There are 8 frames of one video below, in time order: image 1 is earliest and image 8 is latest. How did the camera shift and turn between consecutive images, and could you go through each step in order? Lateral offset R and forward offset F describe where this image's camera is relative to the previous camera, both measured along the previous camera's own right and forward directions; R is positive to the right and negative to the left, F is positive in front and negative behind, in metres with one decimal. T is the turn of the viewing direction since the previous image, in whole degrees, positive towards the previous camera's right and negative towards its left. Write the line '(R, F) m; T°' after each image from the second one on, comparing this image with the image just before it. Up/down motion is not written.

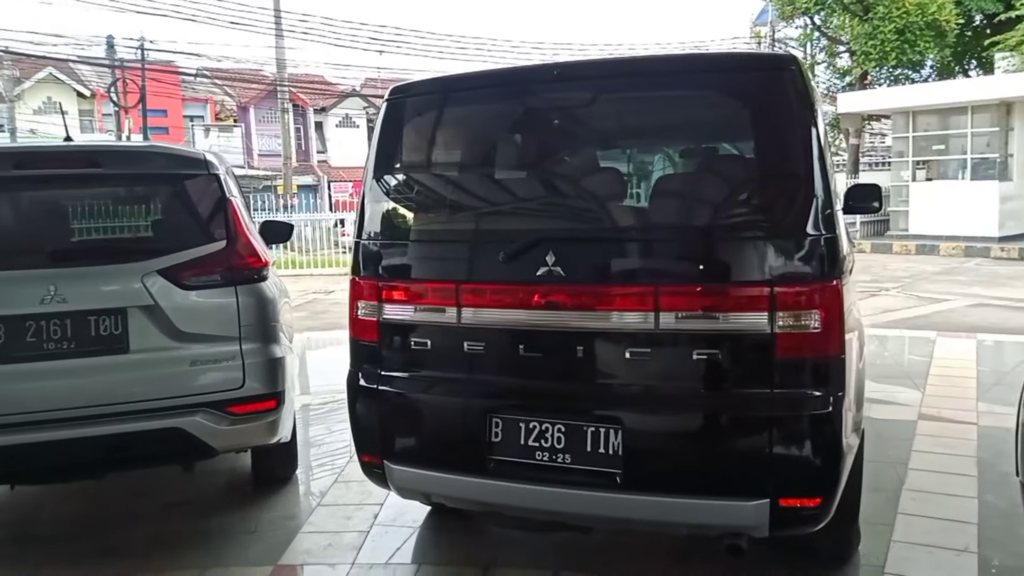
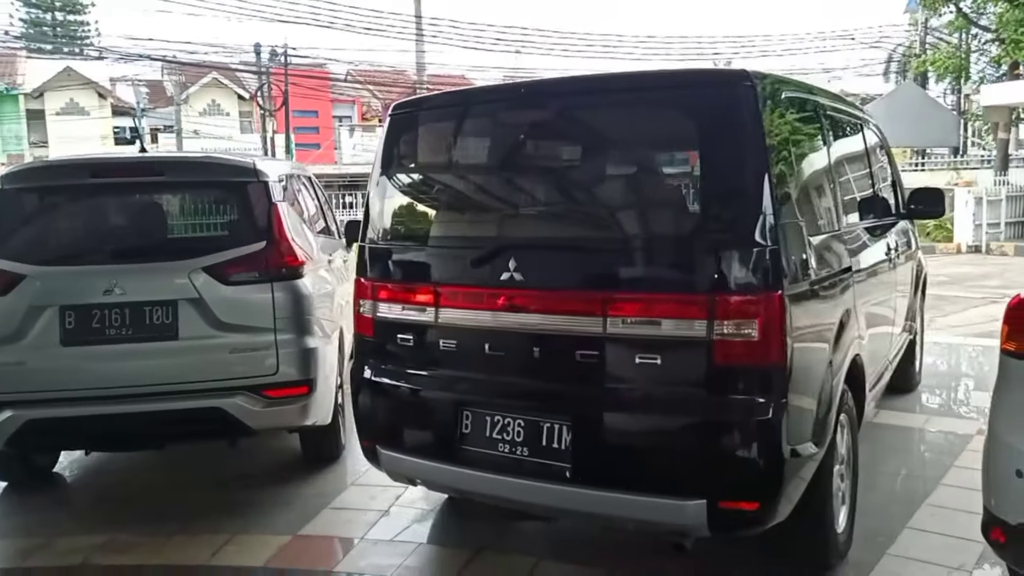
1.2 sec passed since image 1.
(+0.6, -0.2) m; -10°
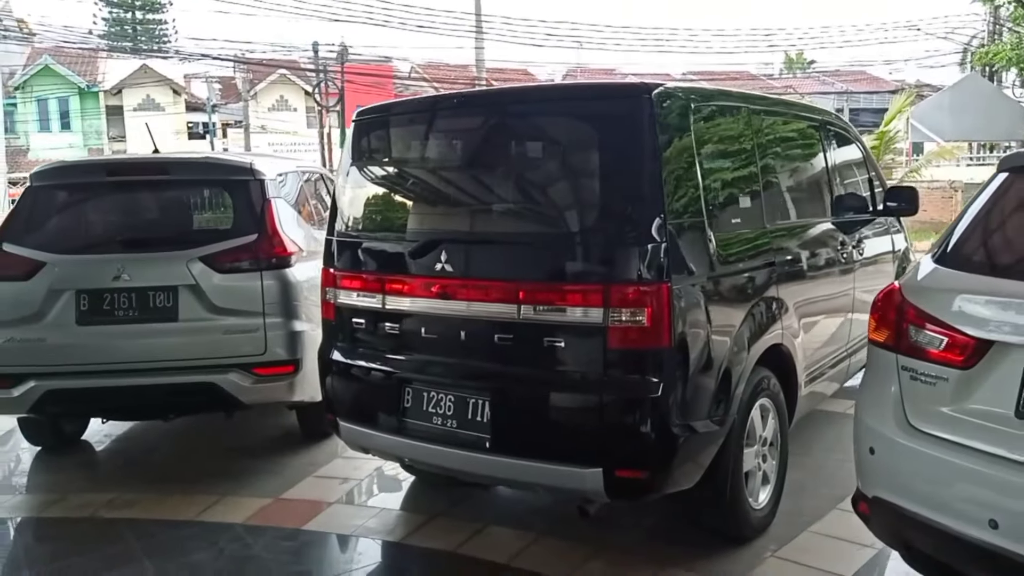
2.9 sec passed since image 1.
(+0.5, -0.3) m; -5°
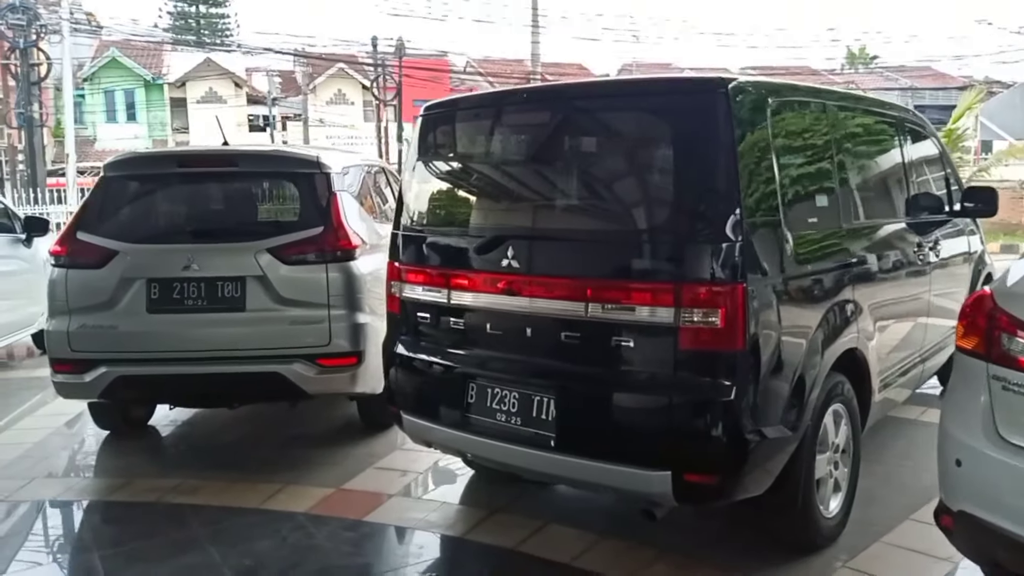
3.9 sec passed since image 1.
(-0.1, 0.0) m; -3°
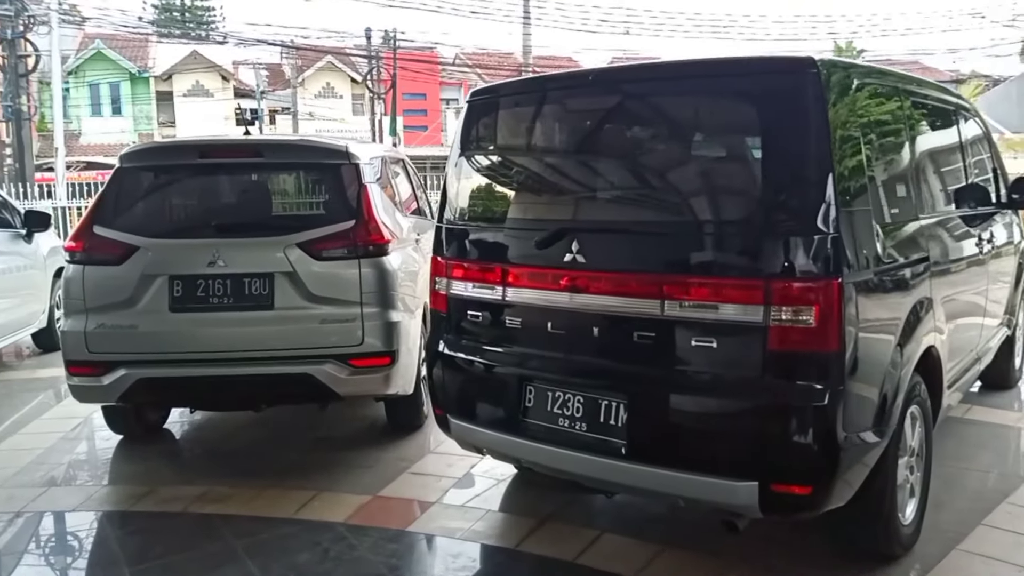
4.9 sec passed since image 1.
(-0.3, +0.2) m; +1°
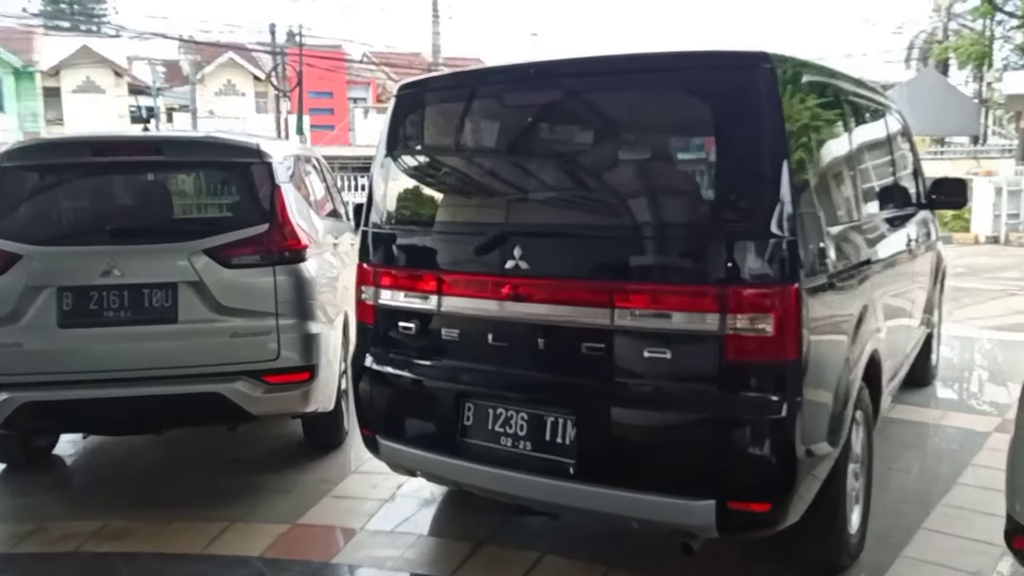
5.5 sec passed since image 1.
(-0.1, +0.2) m; +6°
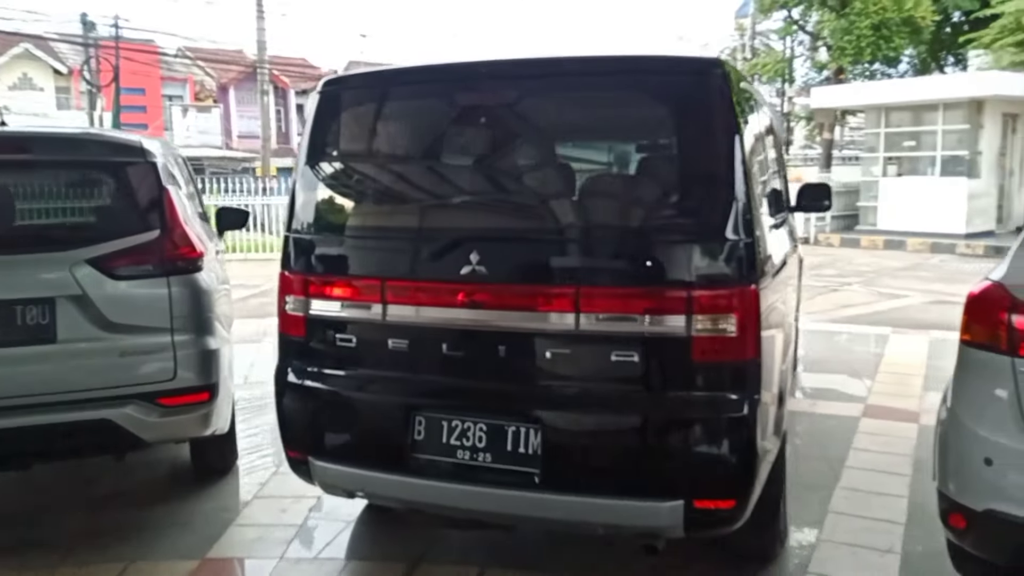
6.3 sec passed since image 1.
(-0.4, +0.1) m; +12°
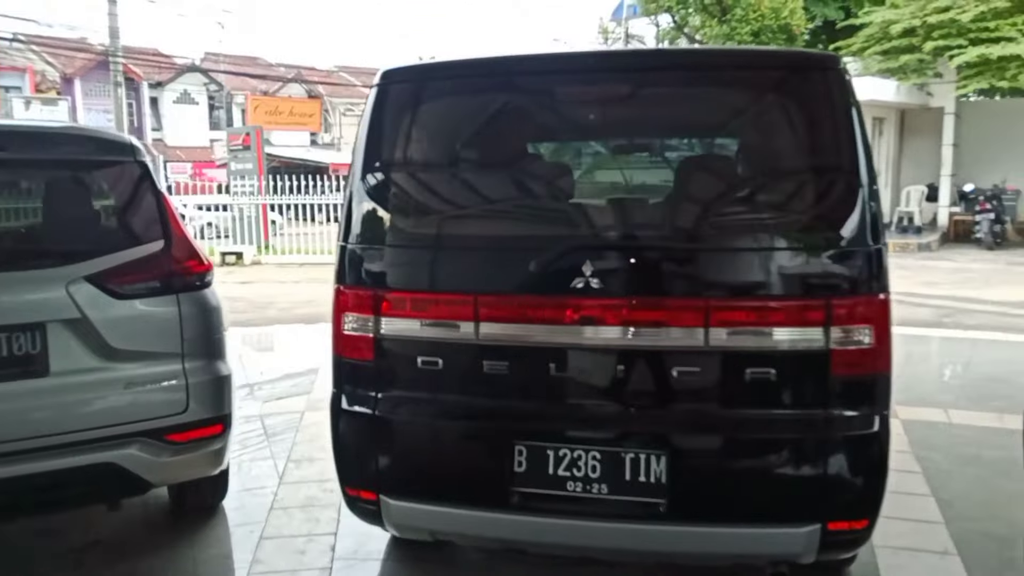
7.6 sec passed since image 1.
(-0.7, +0.3) m; +9°
